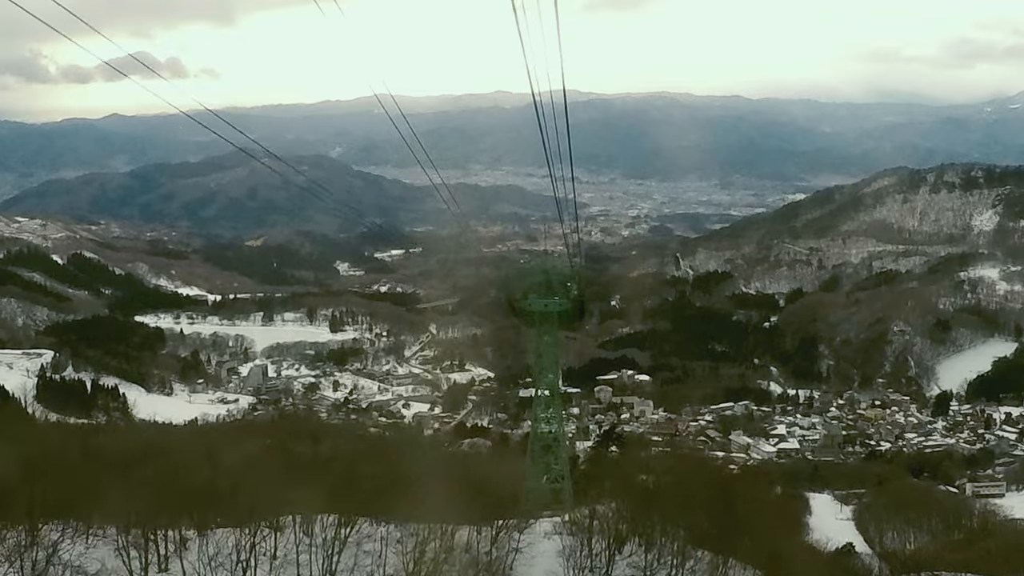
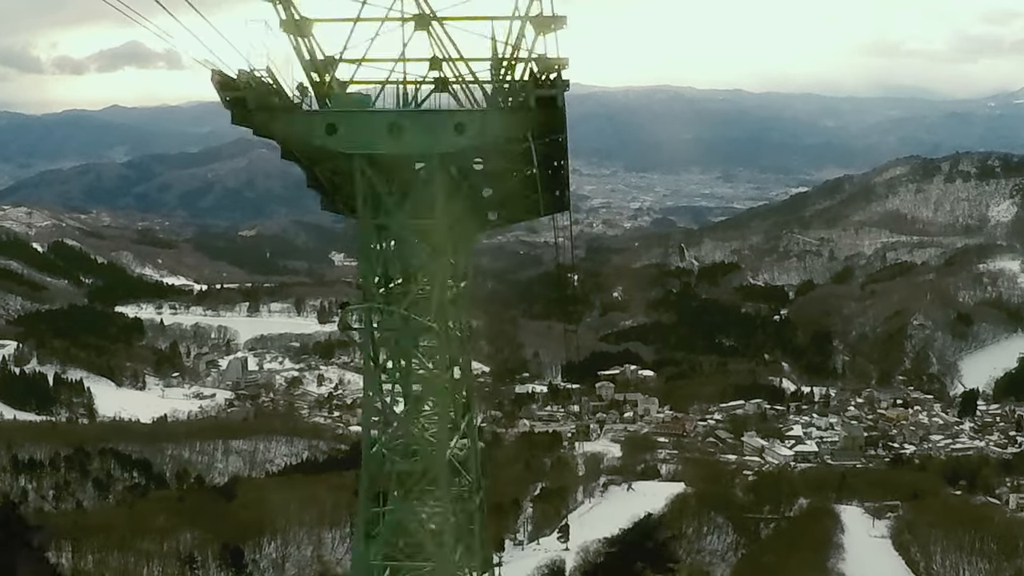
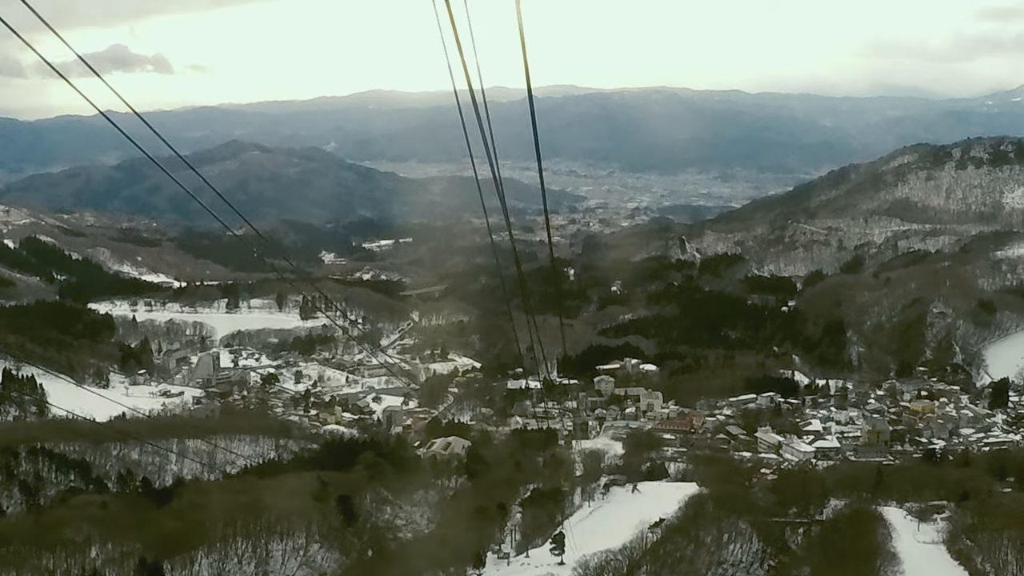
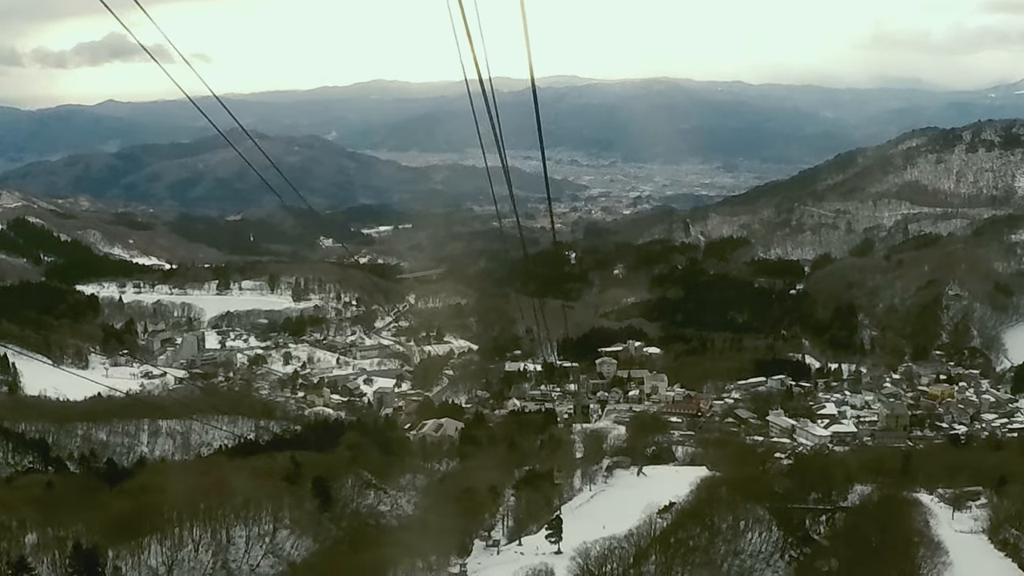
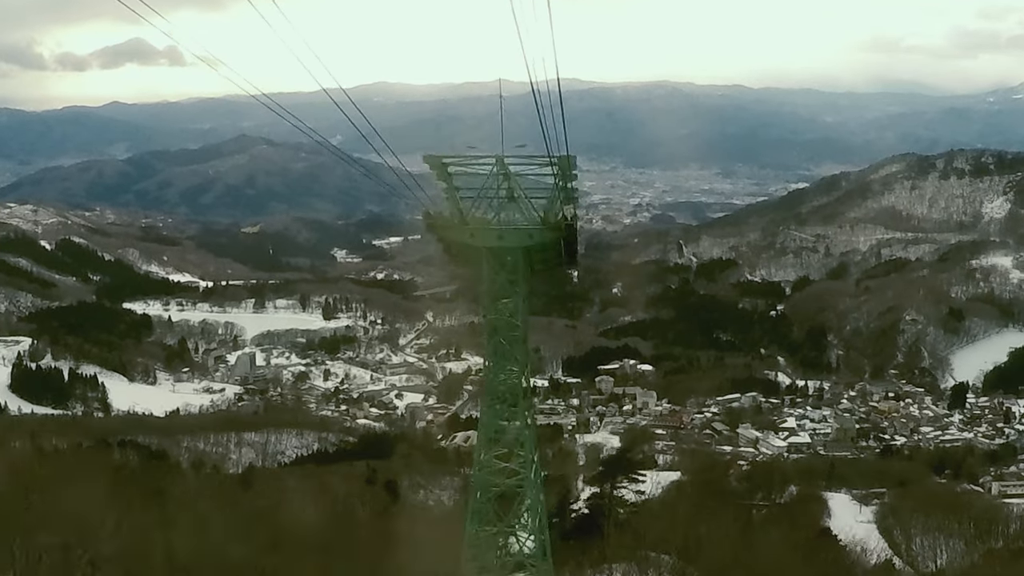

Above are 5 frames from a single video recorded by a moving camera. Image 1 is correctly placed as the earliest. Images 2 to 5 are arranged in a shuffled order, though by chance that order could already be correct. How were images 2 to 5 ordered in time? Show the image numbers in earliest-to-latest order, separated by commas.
5, 2, 3, 4
